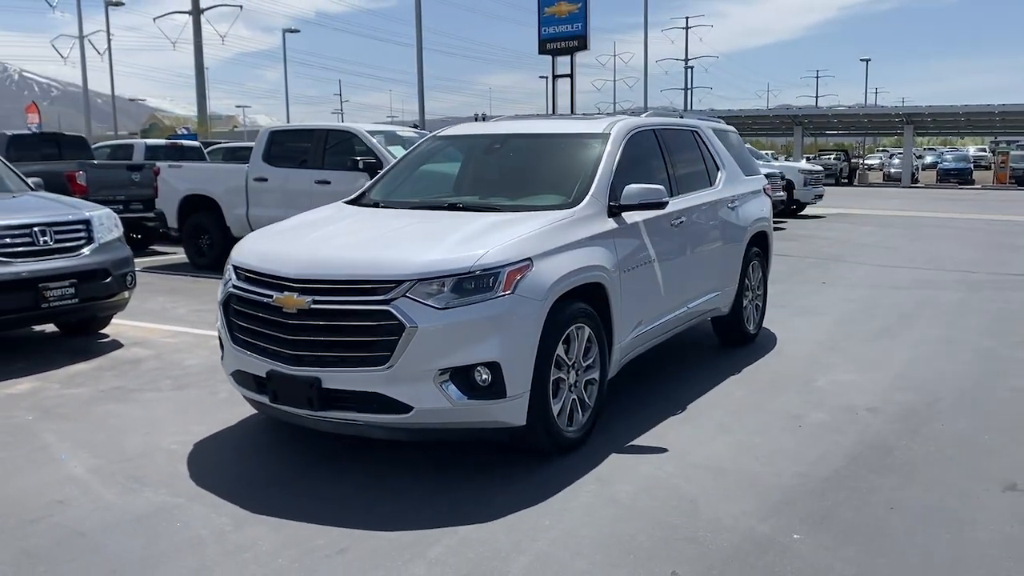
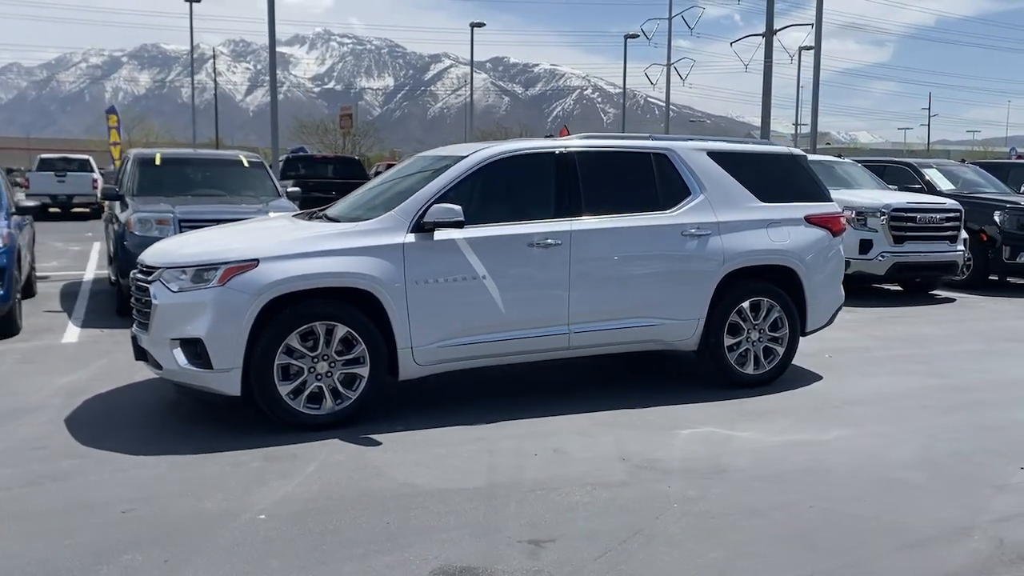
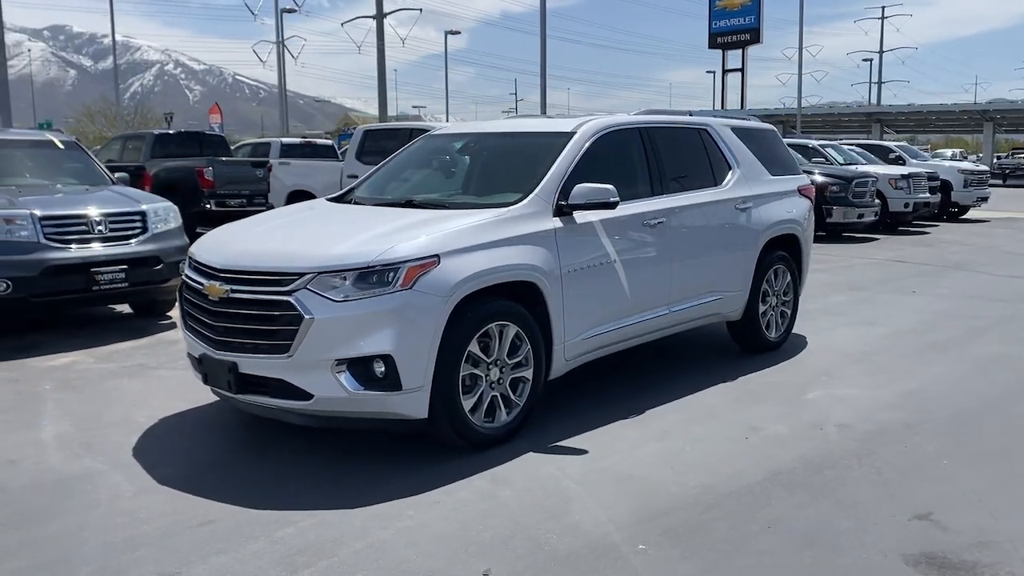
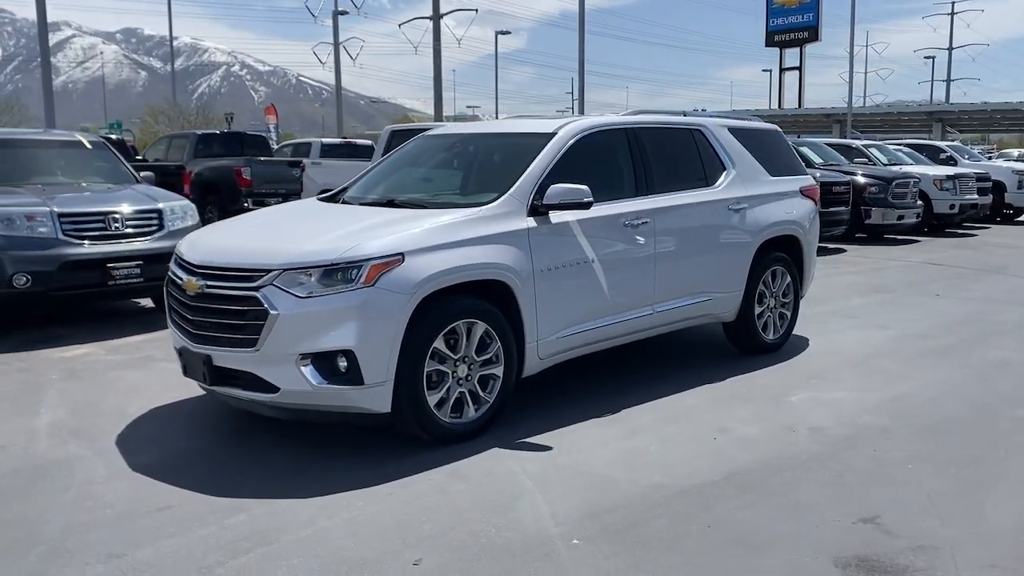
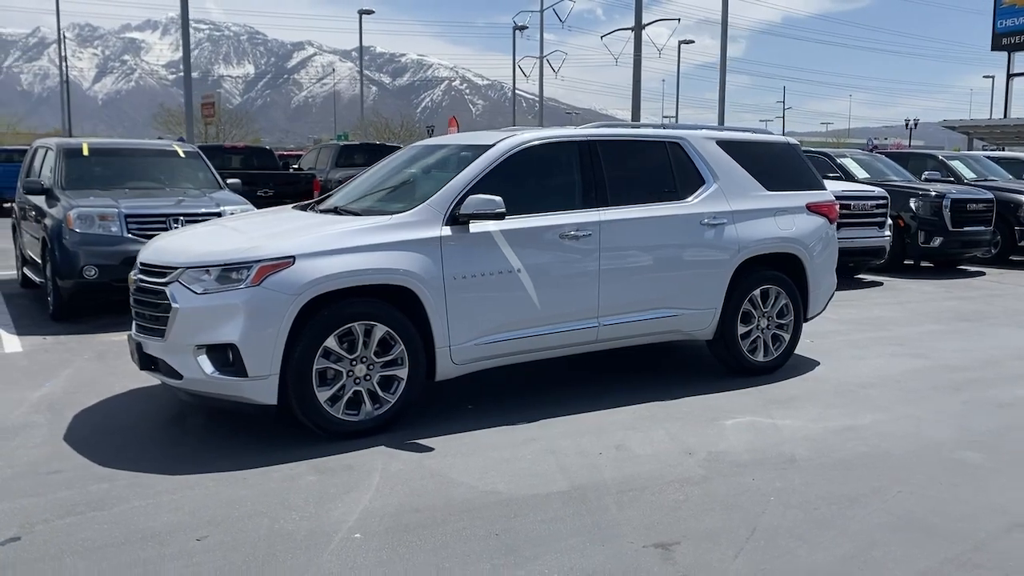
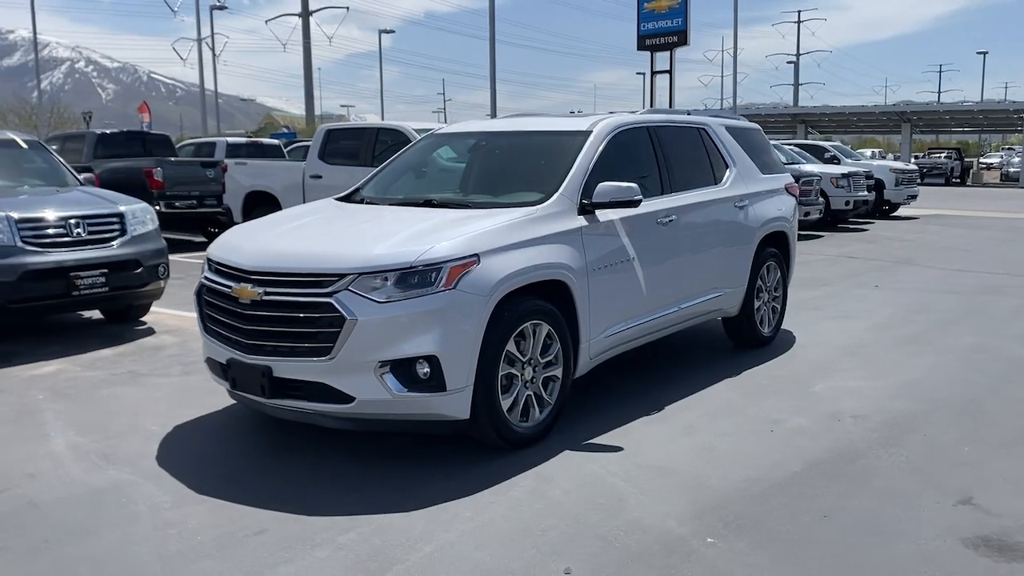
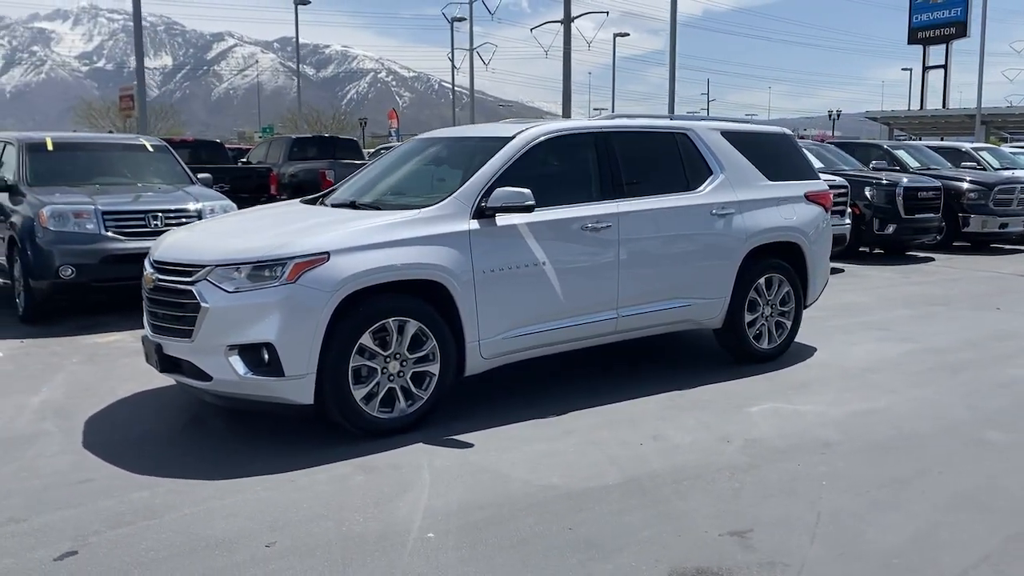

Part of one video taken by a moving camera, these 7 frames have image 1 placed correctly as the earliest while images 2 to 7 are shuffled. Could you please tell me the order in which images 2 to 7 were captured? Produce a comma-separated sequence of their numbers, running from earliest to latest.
6, 3, 4, 7, 5, 2
